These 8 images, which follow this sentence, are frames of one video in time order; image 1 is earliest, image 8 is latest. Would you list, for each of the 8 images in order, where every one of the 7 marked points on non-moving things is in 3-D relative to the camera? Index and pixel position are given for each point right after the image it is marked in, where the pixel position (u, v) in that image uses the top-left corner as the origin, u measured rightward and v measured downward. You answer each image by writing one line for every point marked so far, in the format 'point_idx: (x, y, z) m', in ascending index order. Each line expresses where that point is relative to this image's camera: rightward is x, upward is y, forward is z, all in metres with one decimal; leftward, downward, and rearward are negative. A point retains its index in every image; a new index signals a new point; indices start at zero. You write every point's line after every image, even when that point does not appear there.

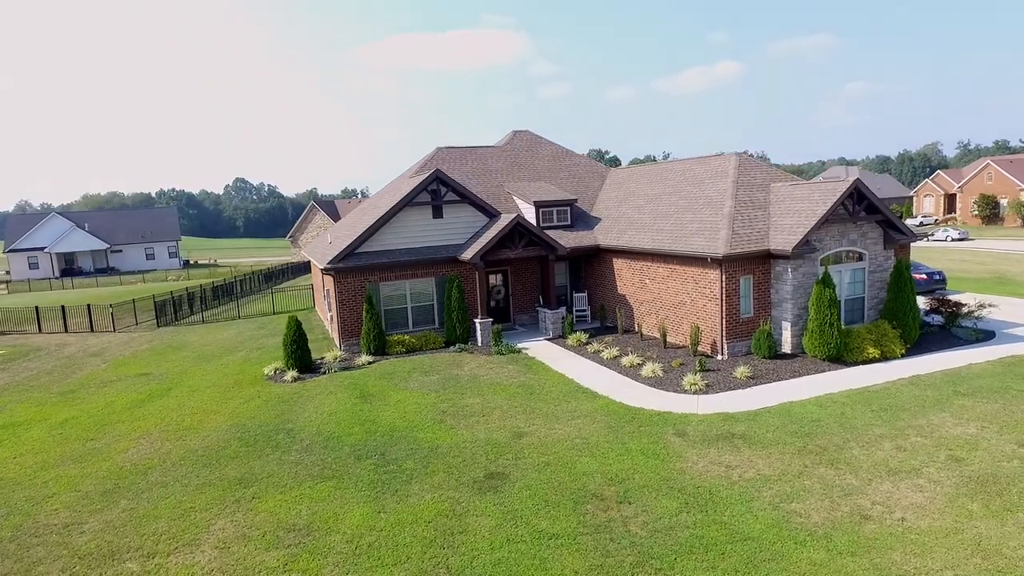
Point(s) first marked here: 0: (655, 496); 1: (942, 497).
0: (+2.2, -3.2, +9.6) m
1: (+6.4, -3.1, +9.2) m
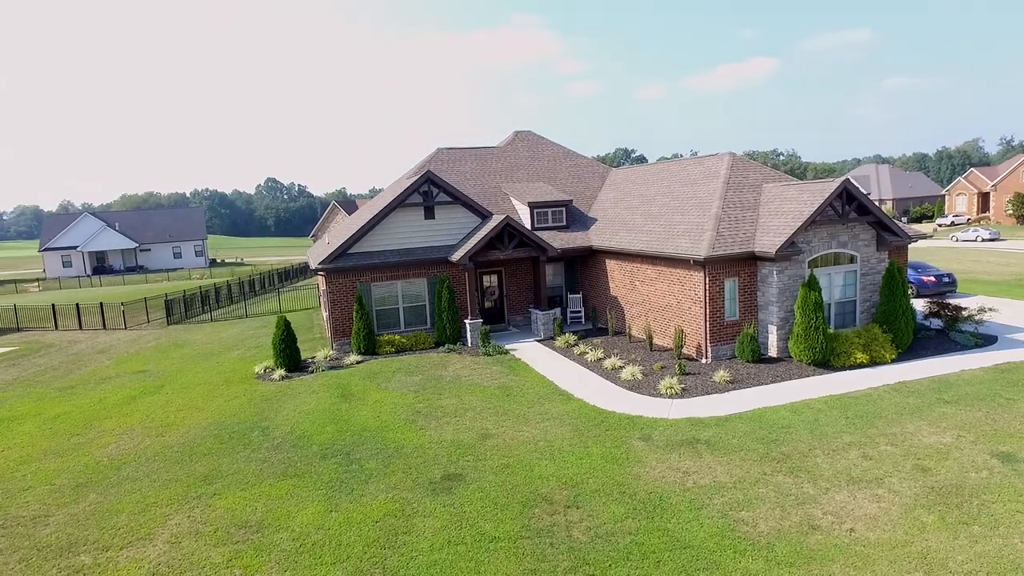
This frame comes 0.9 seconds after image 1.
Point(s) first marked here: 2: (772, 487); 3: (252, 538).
0: (+1.4, -3.3, +9.5) m
1: (+5.6, -3.2, +9.0) m
2: (+4.1, -3.1, +9.7) m
3: (-3.8, -3.7, +9.0) m
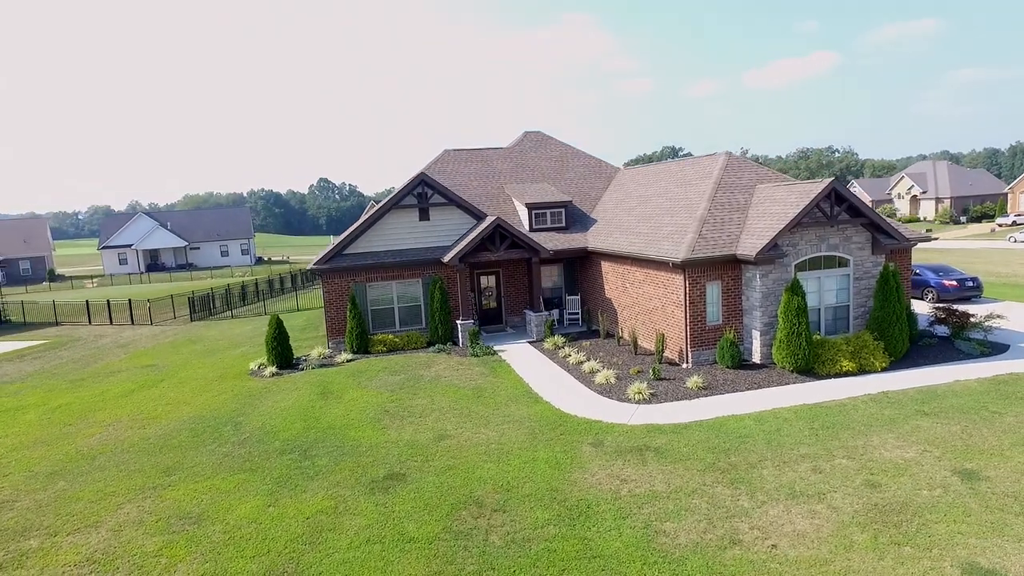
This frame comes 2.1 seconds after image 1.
0: (+0.3, -3.4, +9.5) m
1: (+4.4, -3.3, +8.6) m
2: (+3.0, -3.2, +9.4) m
3: (-5.0, -3.7, +9.4) m
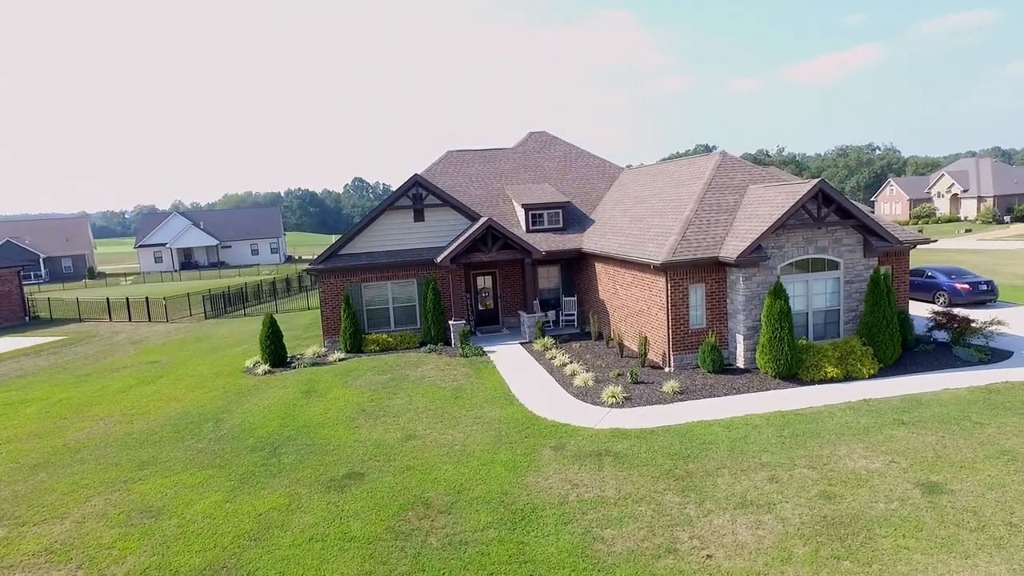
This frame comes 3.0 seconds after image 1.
0: (-0.5, -3.4, +9.5) m
1: (+3.6, -3.4, +8.4) m
2: (+2.1, -3.3, +9.3) m
3: (-5.8, -3.7, +9.7) m
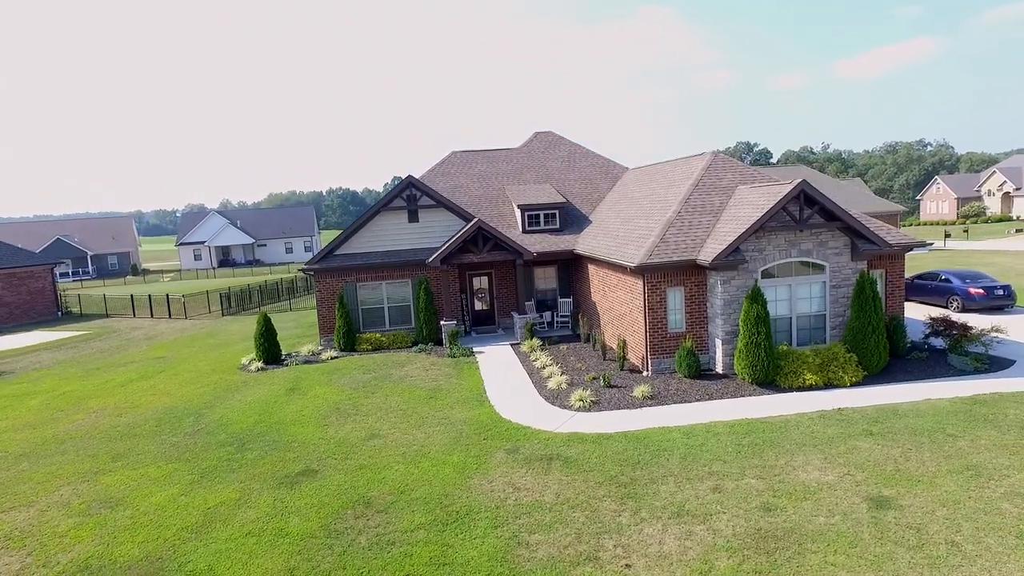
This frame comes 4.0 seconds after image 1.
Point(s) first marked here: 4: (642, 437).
0: (-1.5, -3.5, +9.6) m
1: (+2.5, -3.5, +8.2) m
2: (+1.1, -3.4, +9.2) m
3: (-6.8, -3.7, +10.1) m
4: (+2.5, -2.8, +11.6) m
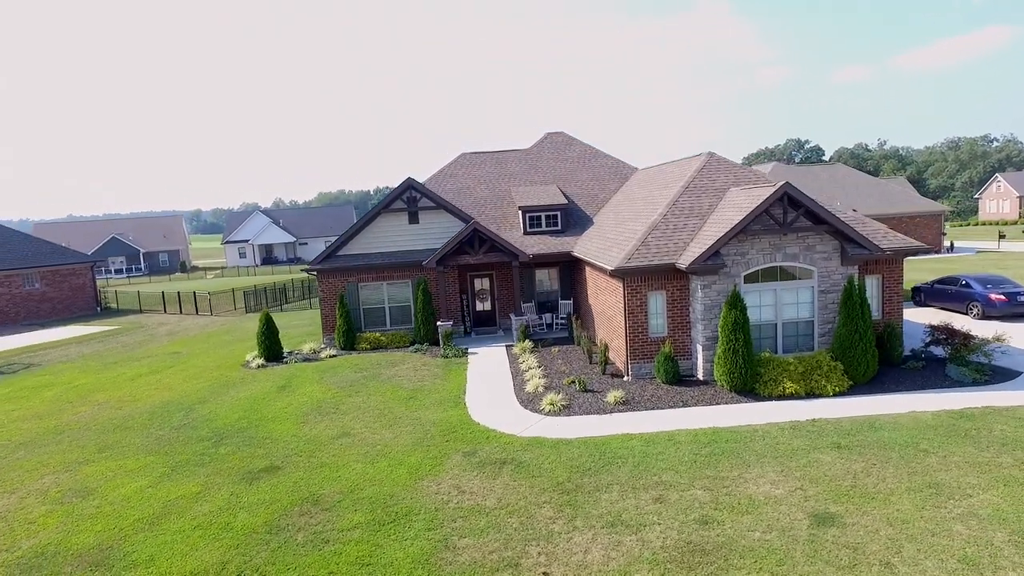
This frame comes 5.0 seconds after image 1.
0: (-2.4, -3.5, +9.7) m
1: (+1.5, -3.6, +8.1) m
2: (+0.2, -3.4, +9.2) m
3: (-7.6, -3.7, +10.7) m
4: (+1.7, -2.9, +11.5) m
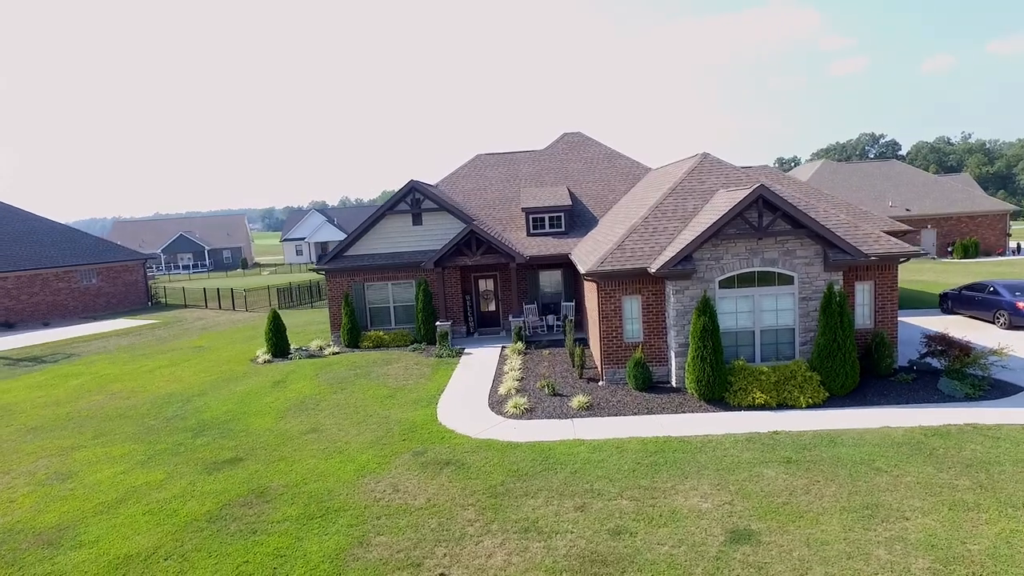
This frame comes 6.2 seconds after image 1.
0: (-3.6, -3.6, +10.2) m
1: (+0.1, -3.7, +8.2) m
2: (-1.0, -3.5, +9.3) m
3: (-8.7, -3.7, +11.6) m
4: (+0.7, -3.0, +11.5) m
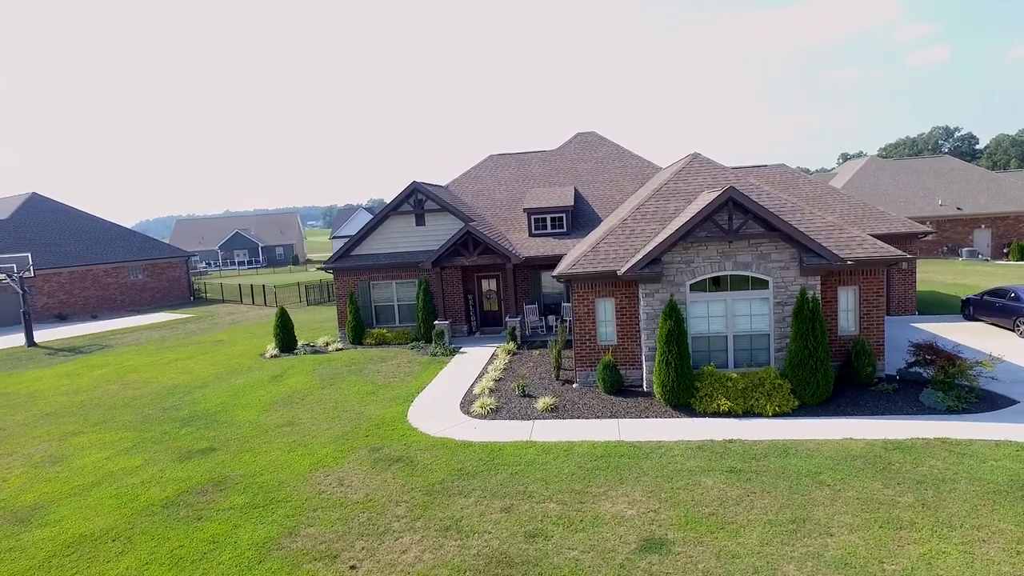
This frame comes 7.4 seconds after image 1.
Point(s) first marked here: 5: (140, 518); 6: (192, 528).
0: (-4.6, -3.6, +10.7) m
1: (-1.1, -3.7, +8.3) m
2: (-2.2, -3.6, +9.6) m
3: (-9.6, -3.6, +12.5) m
4: (-0.2, -3.0, +11.6) m
5: (-6.0, -3.8, +10.0) m
6: (-5.0, -3.8, +9.6) m
